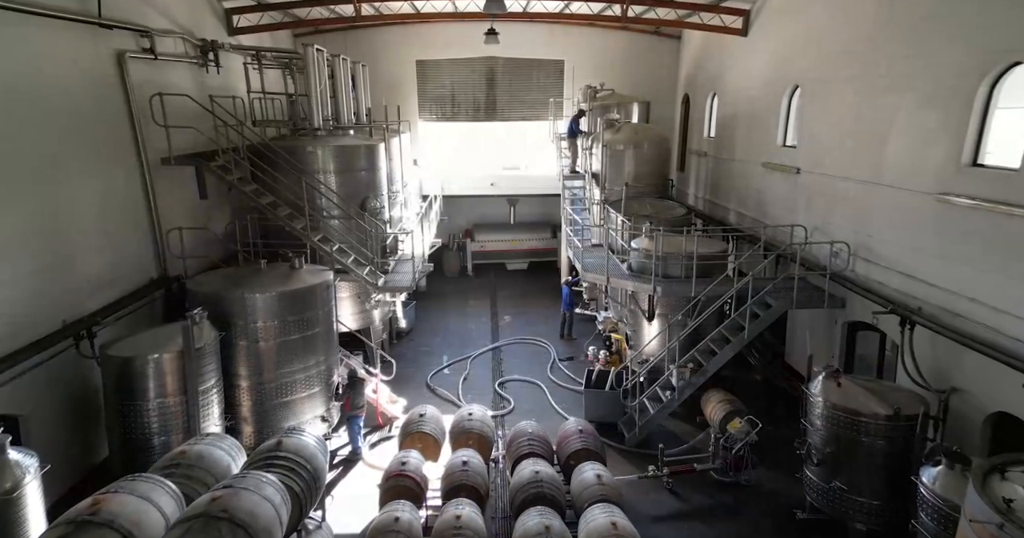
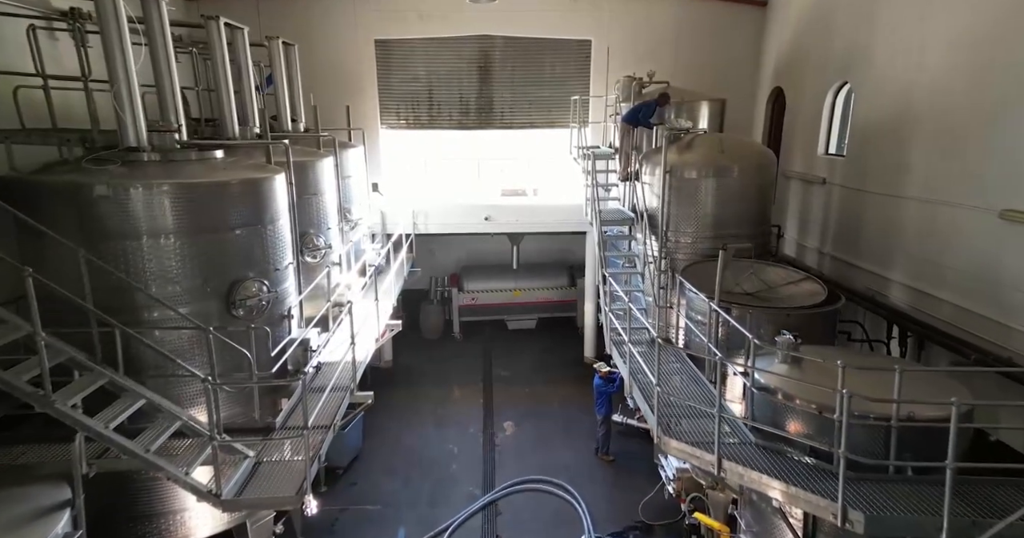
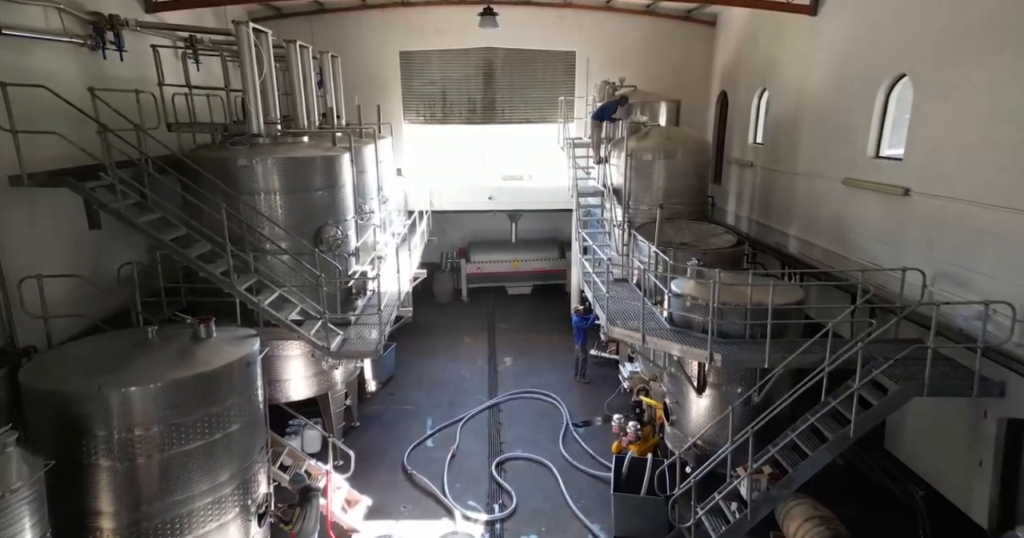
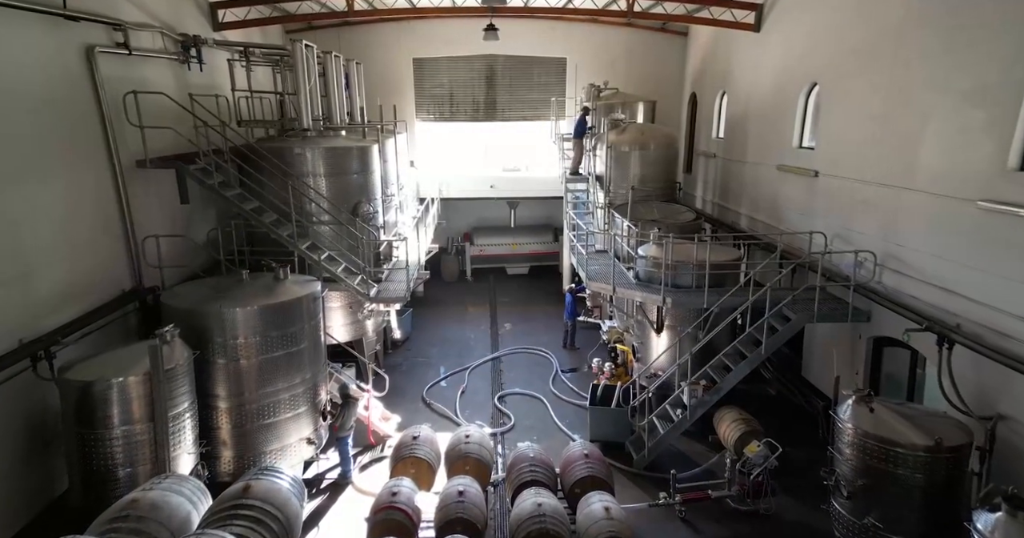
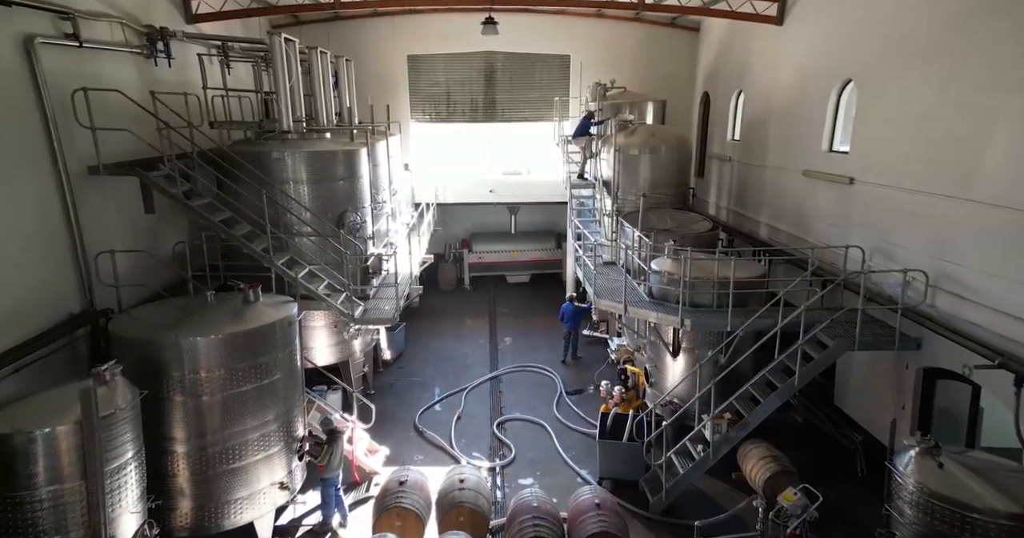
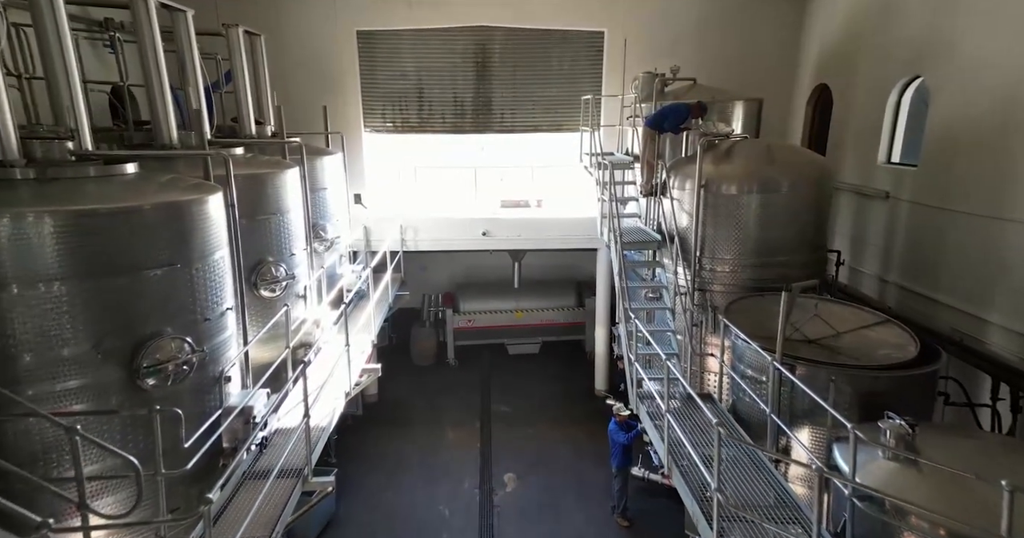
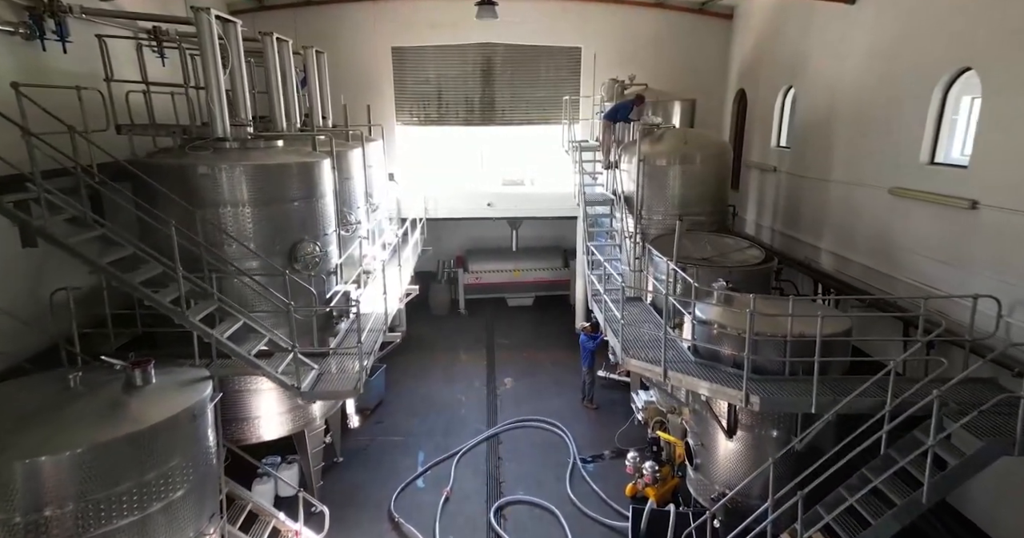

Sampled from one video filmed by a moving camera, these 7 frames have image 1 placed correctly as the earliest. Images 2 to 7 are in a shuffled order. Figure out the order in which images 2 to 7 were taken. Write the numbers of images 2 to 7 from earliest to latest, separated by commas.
4, 5, 3, 7, 2, 6
